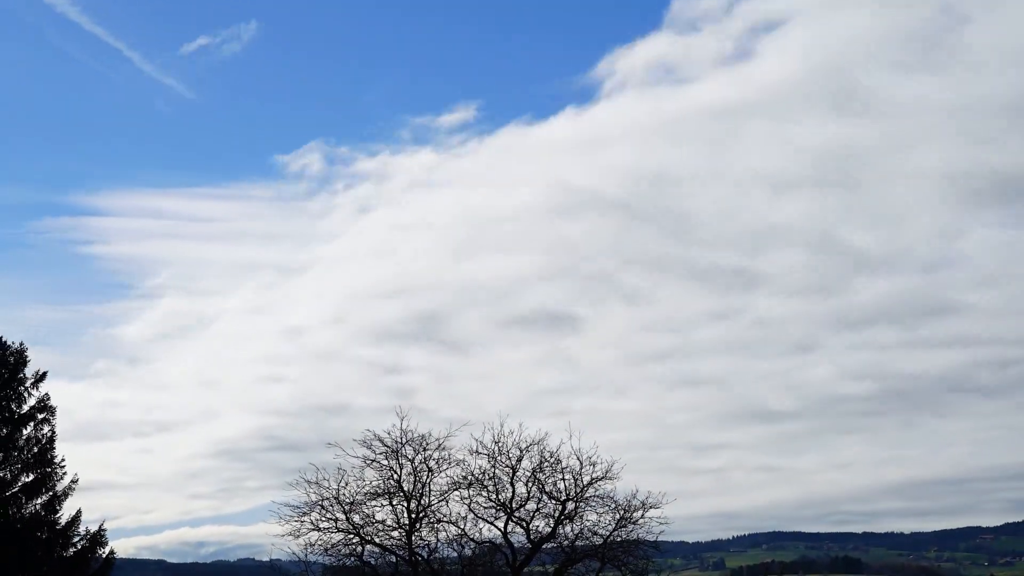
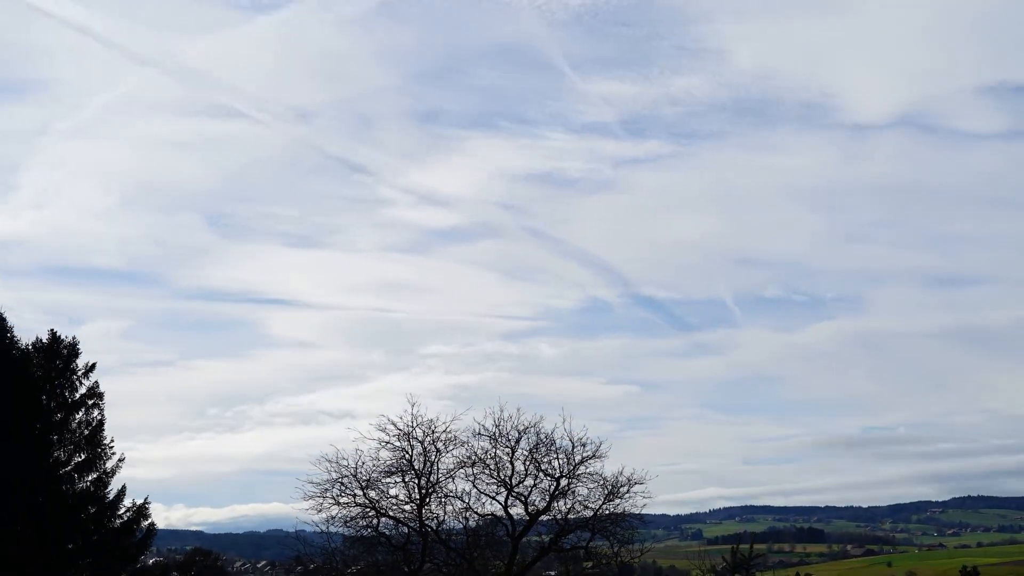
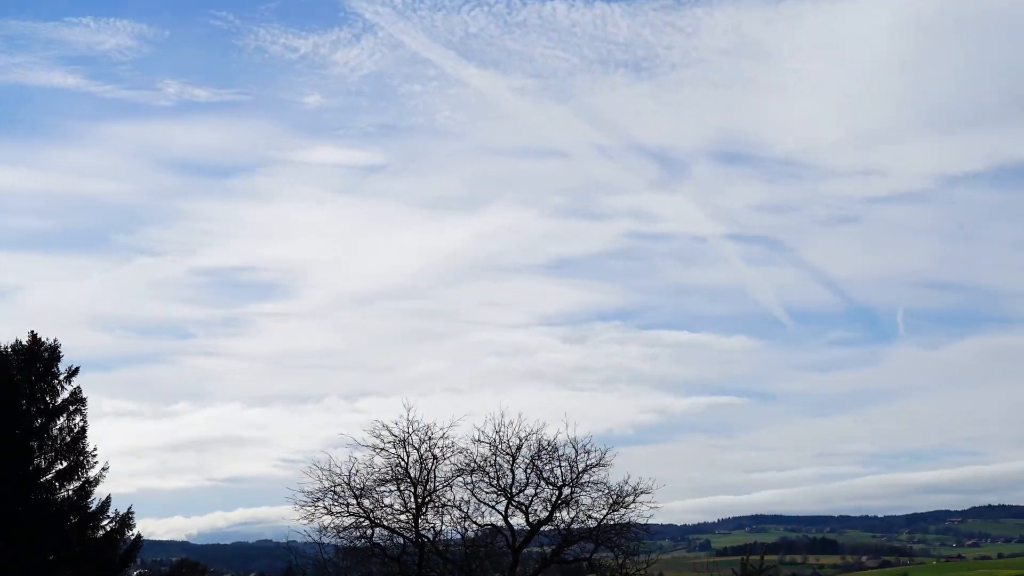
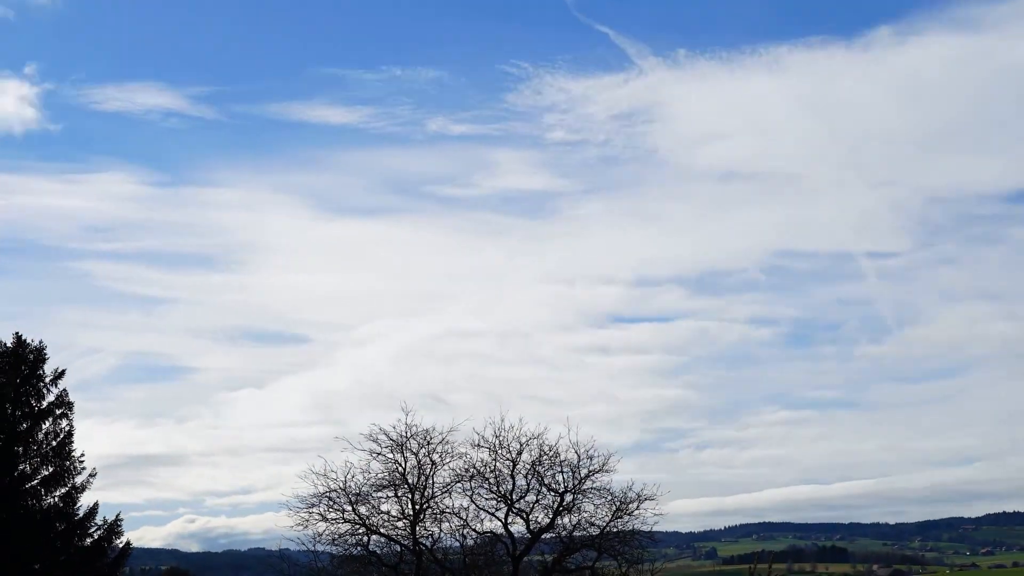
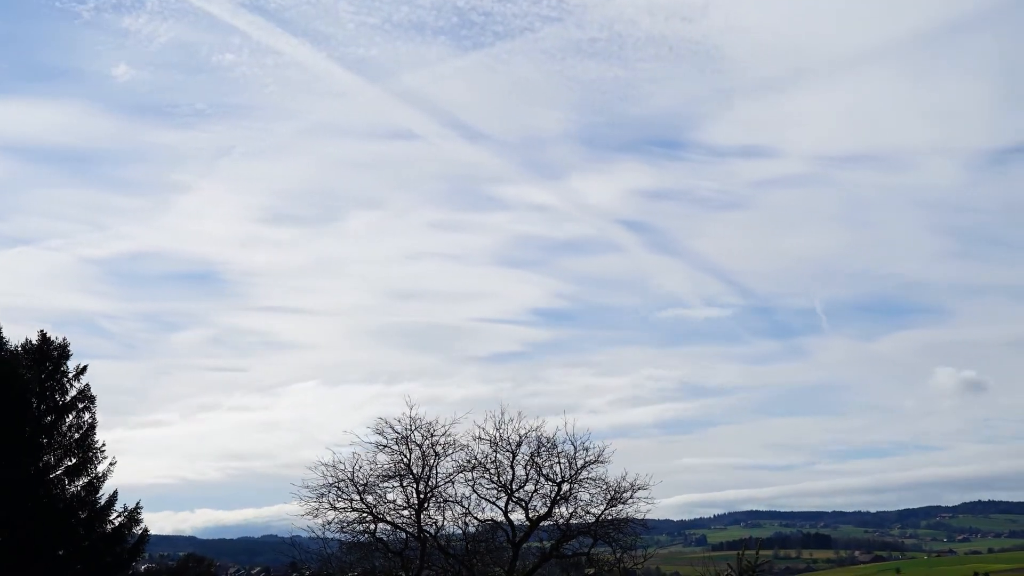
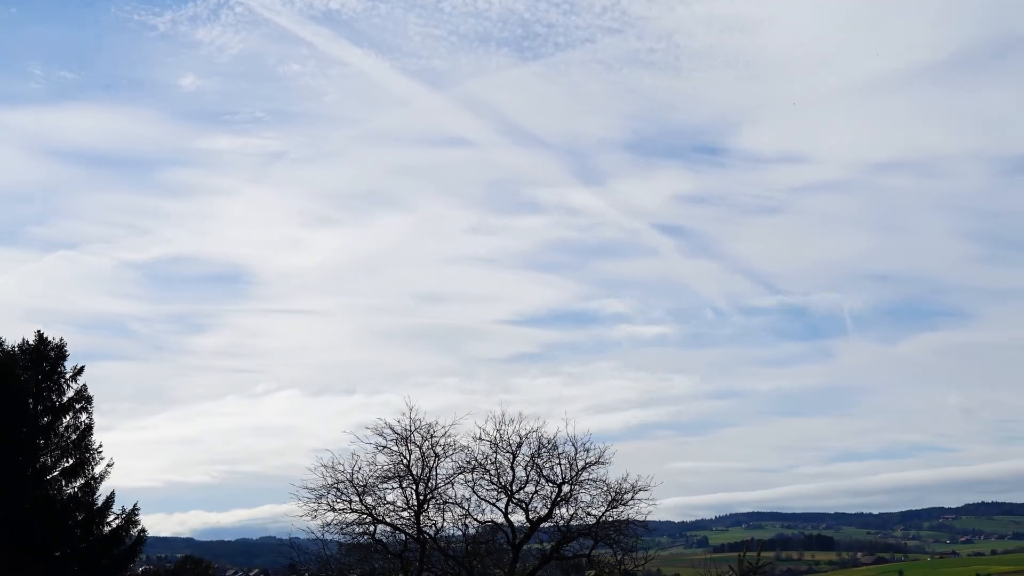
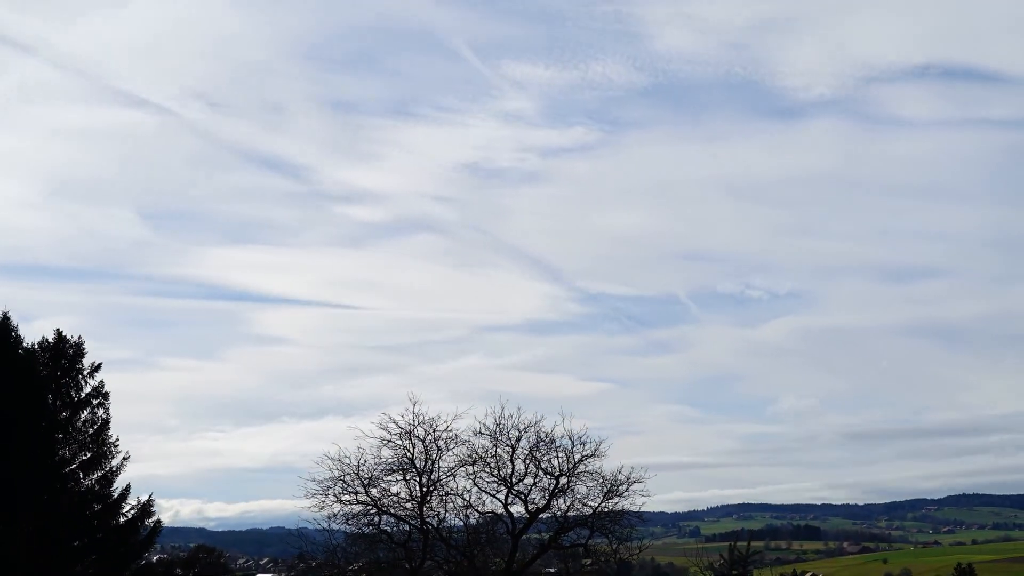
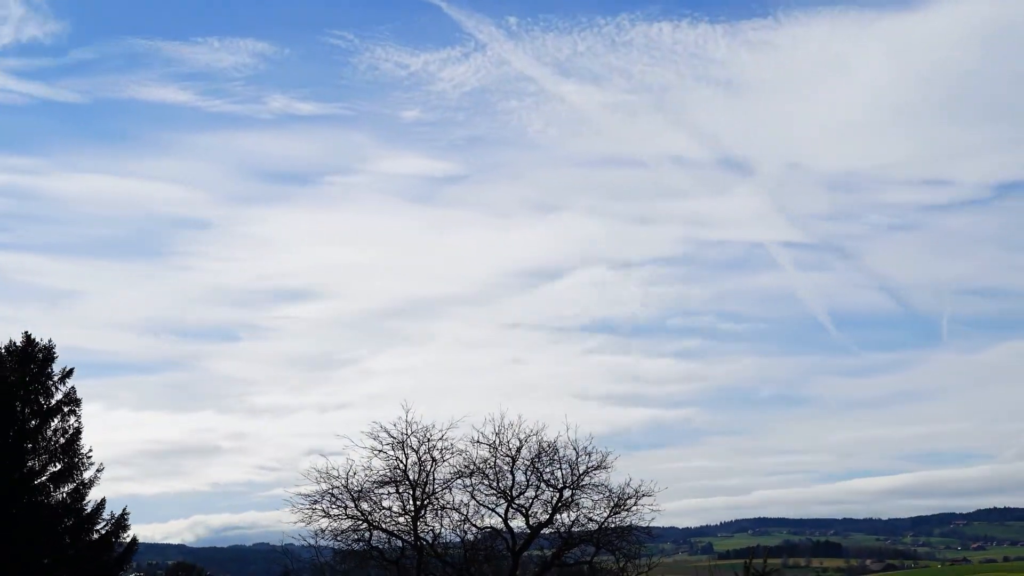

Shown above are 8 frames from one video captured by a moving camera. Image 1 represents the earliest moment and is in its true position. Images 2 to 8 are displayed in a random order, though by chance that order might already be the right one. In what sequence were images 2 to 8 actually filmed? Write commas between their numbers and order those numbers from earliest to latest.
4, 8, 3, 6, 5, 2, 7
